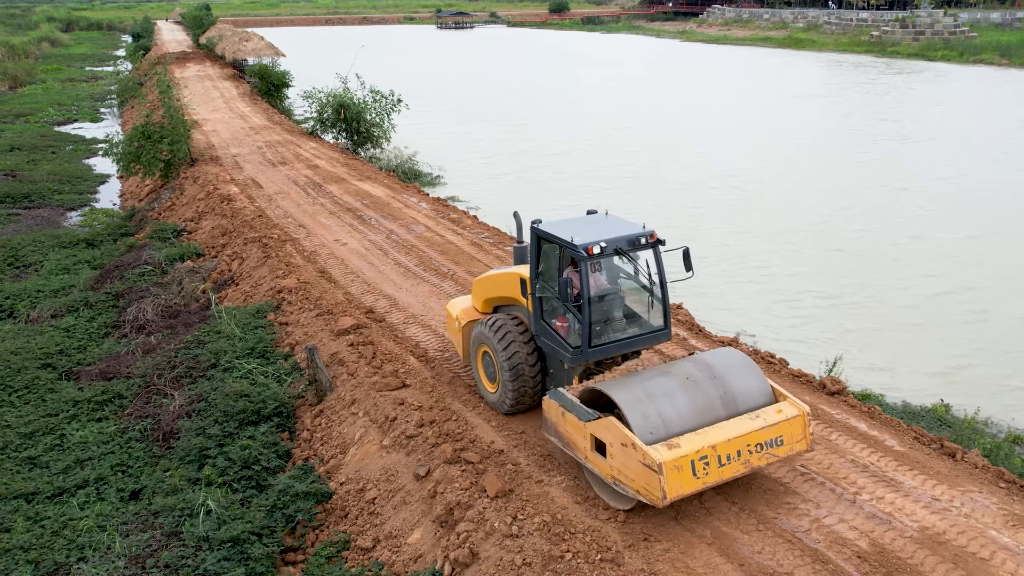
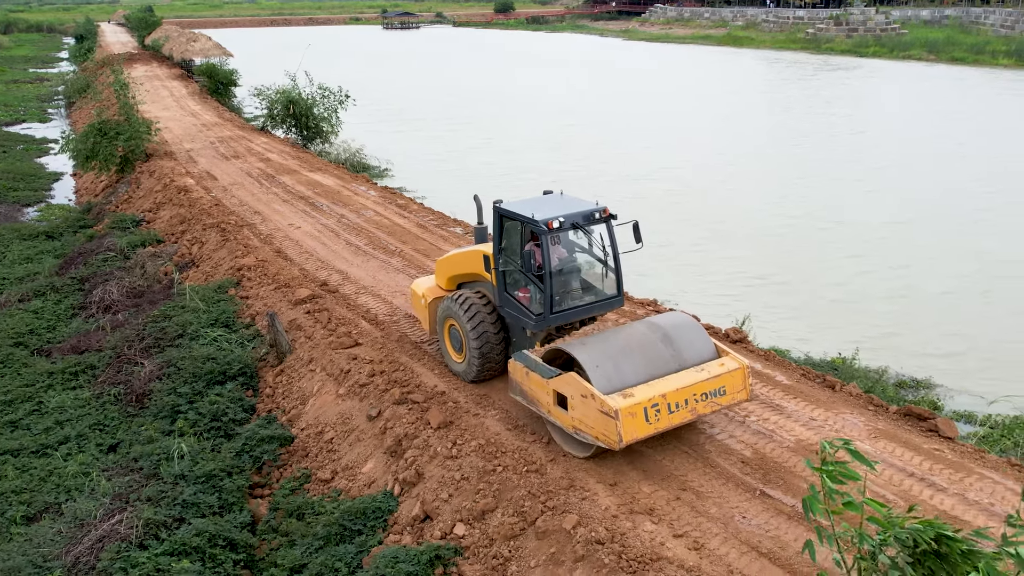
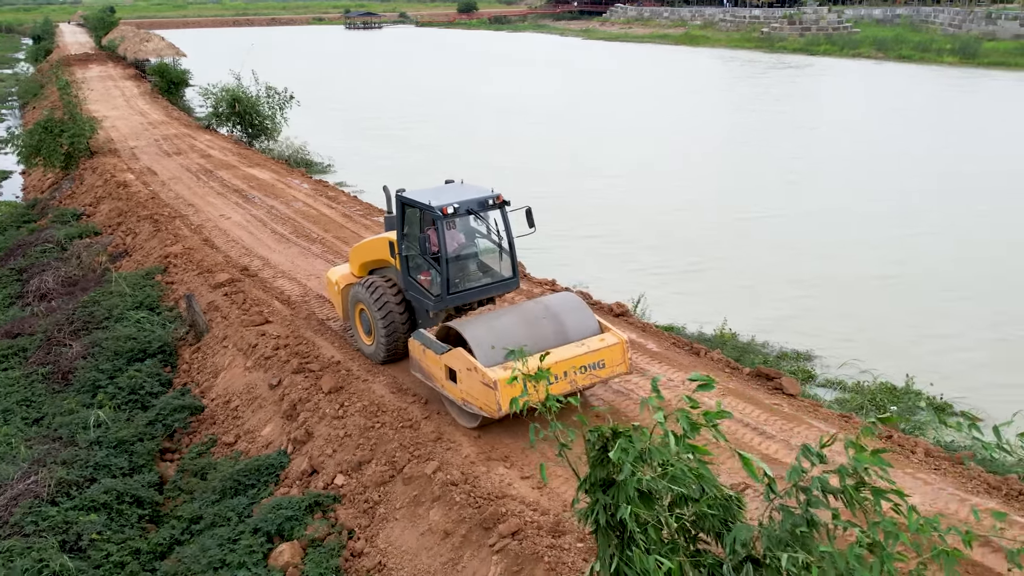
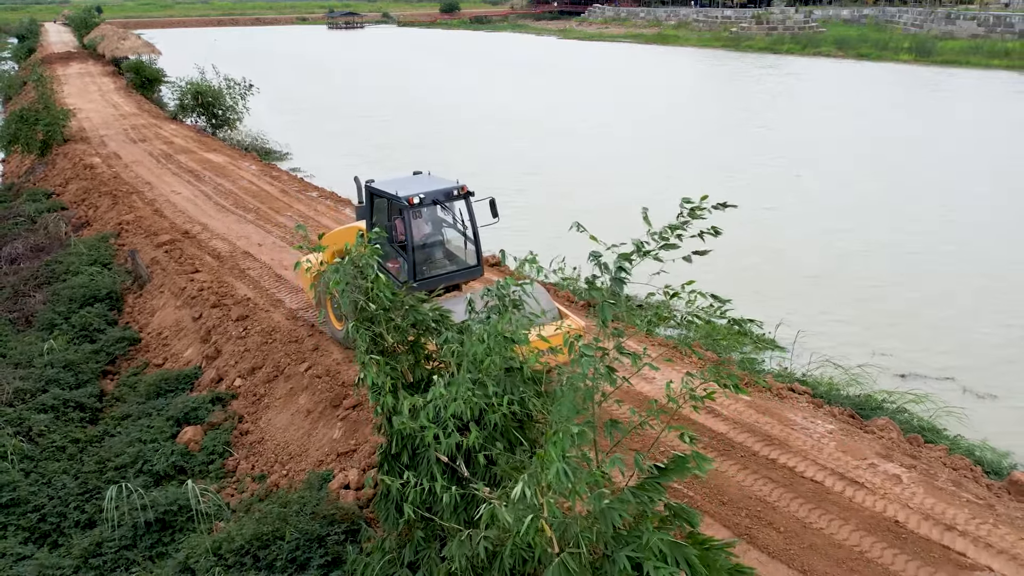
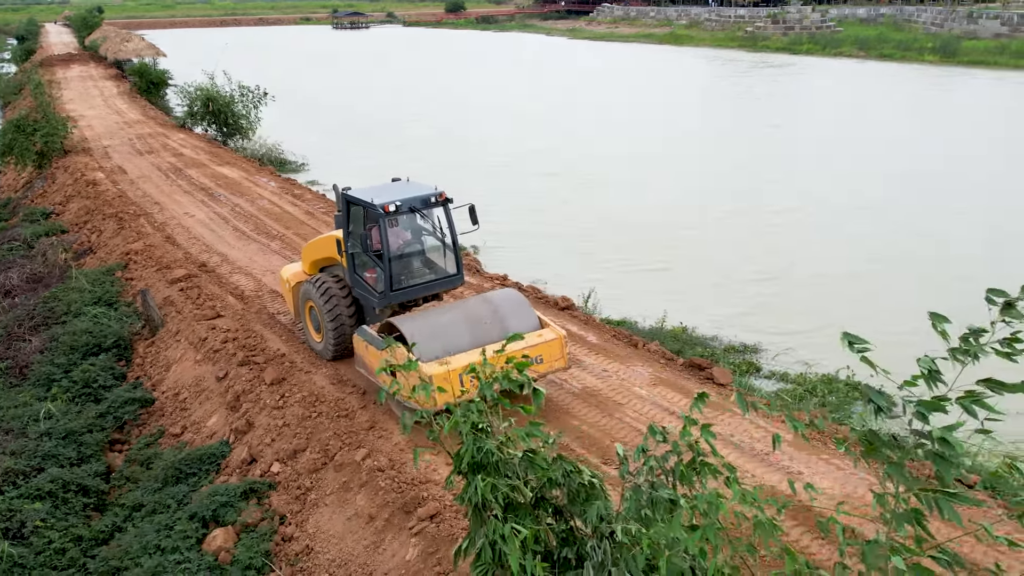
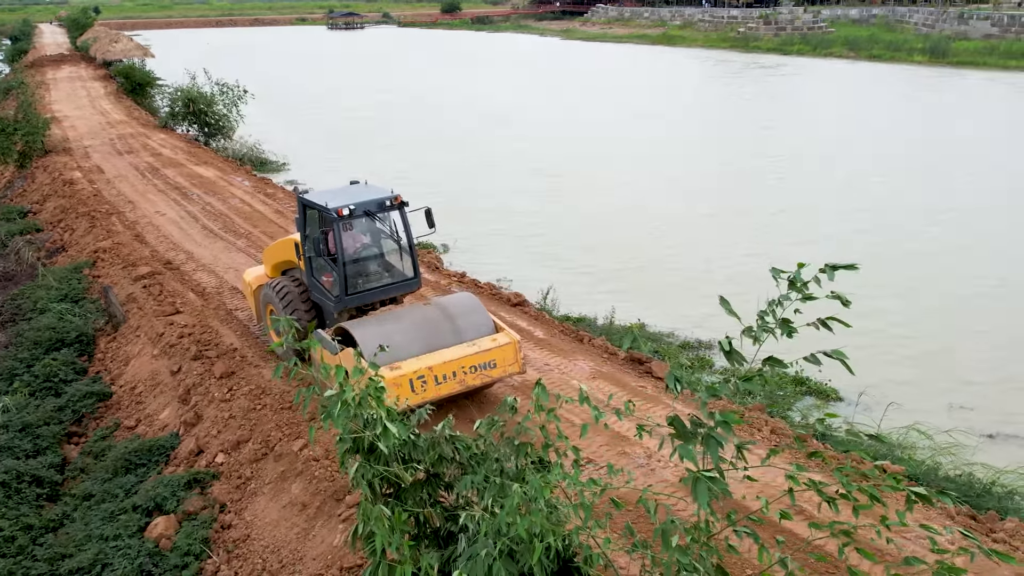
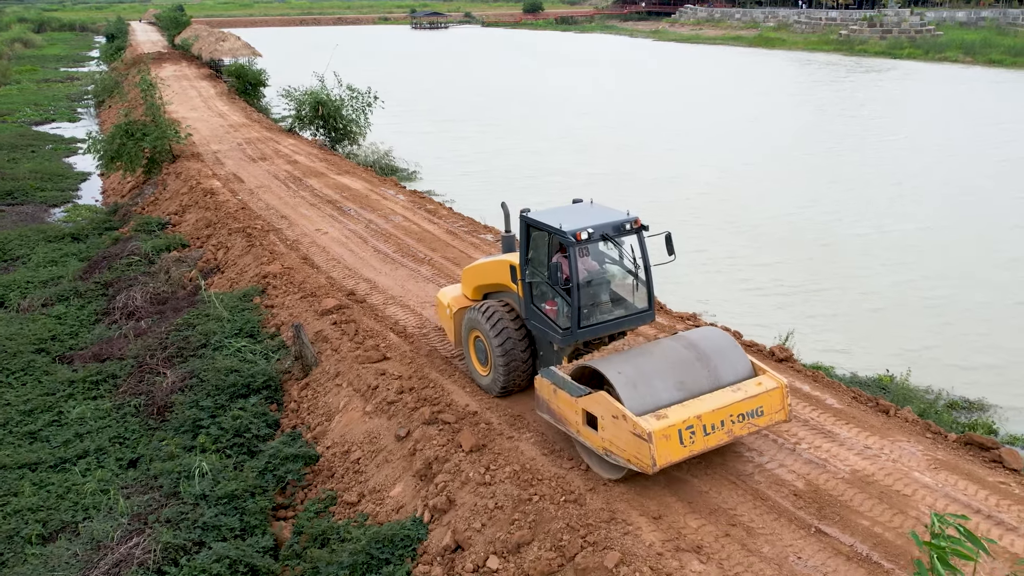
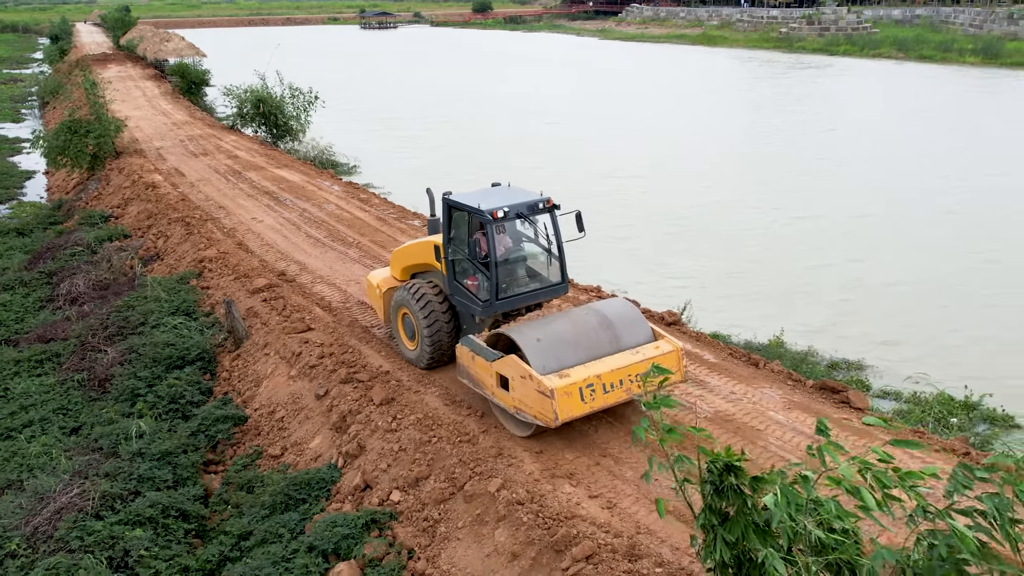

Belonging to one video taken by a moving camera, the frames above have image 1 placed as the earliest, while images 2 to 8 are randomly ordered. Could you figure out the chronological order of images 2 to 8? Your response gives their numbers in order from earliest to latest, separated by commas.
7, 2, 8, 3, 5, 6, 4
